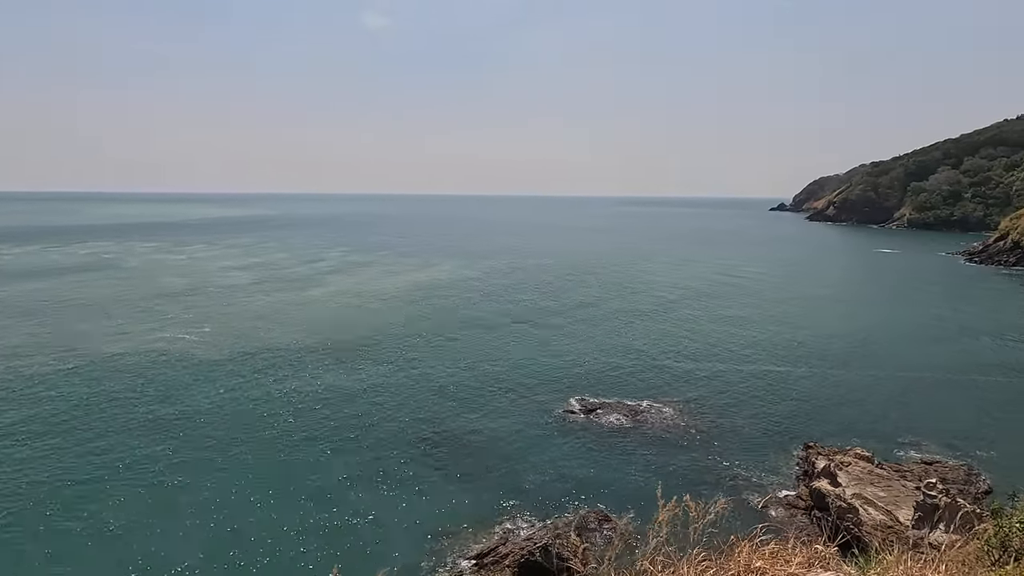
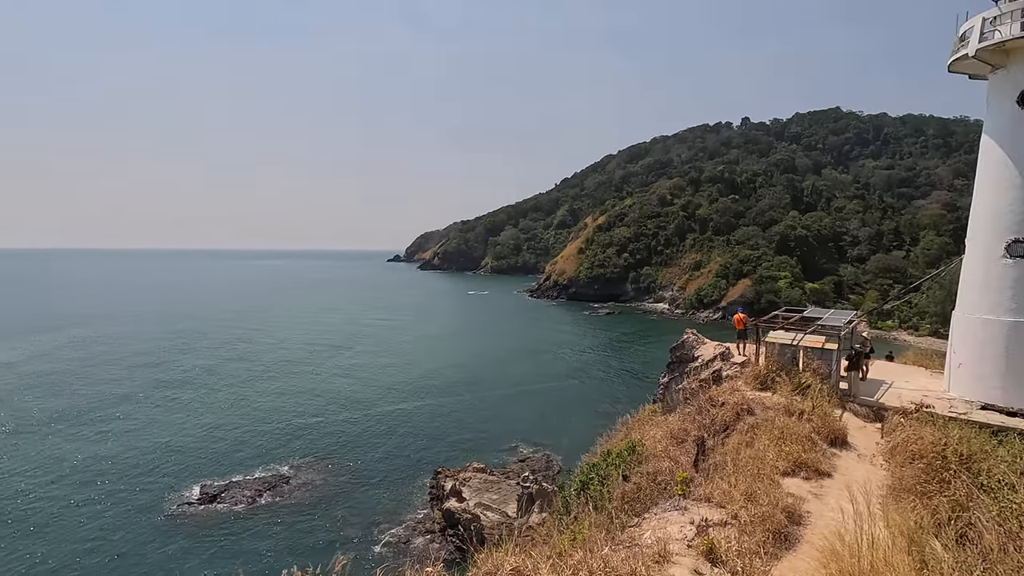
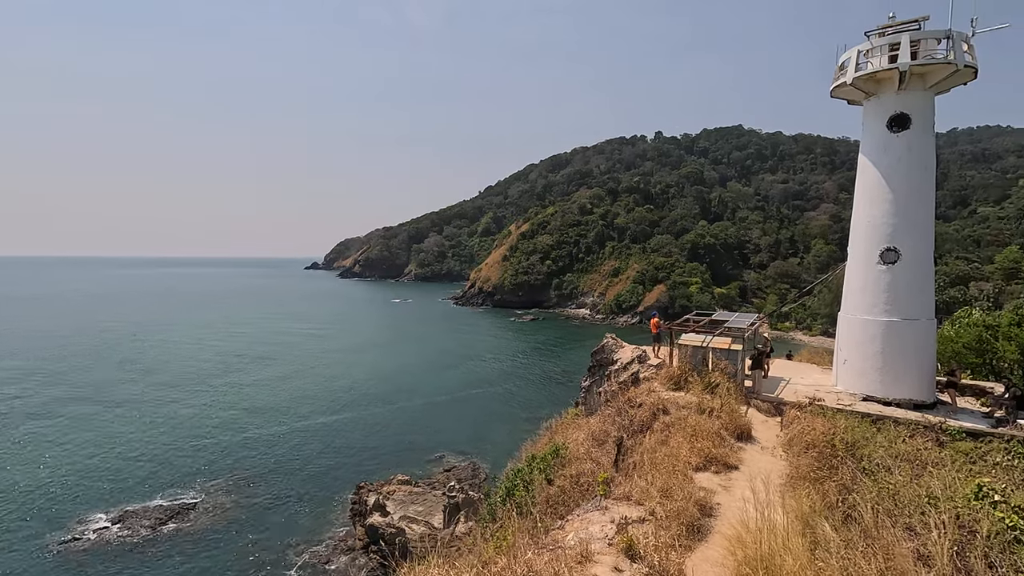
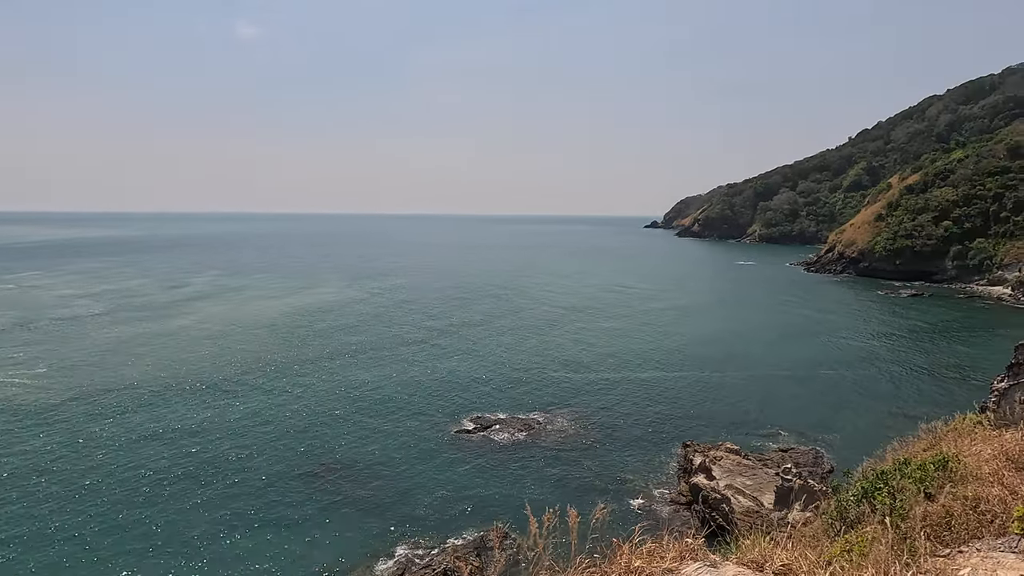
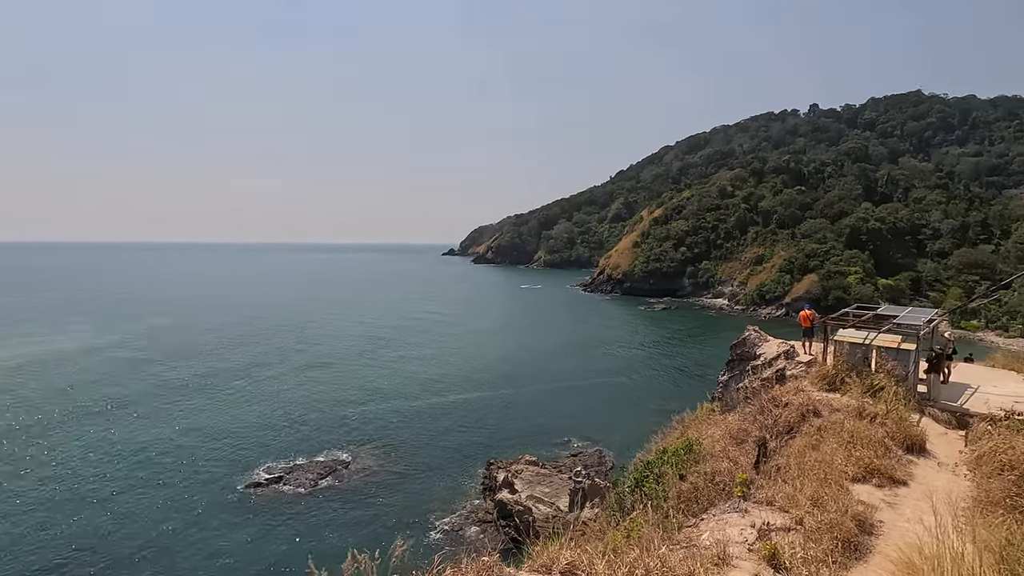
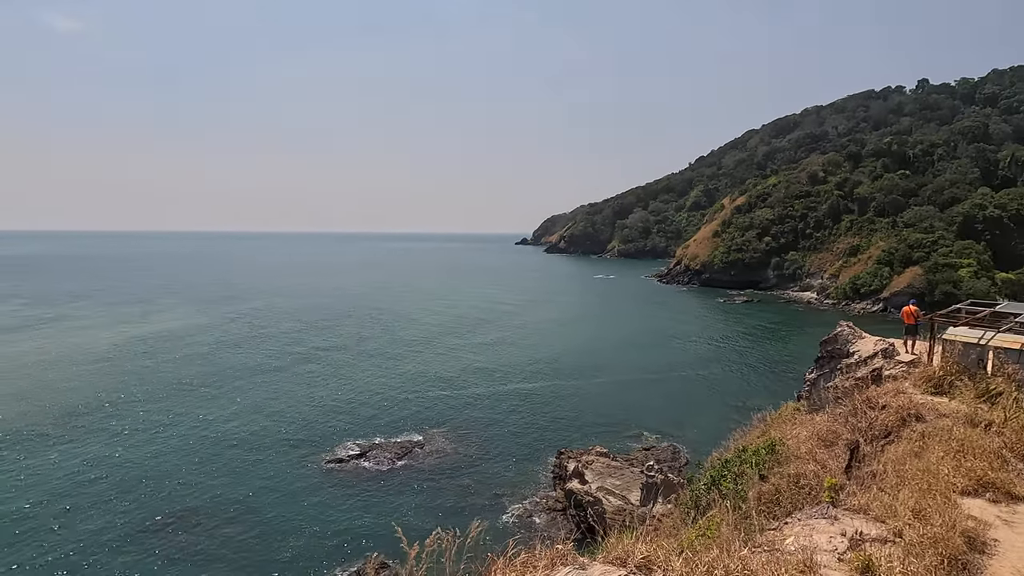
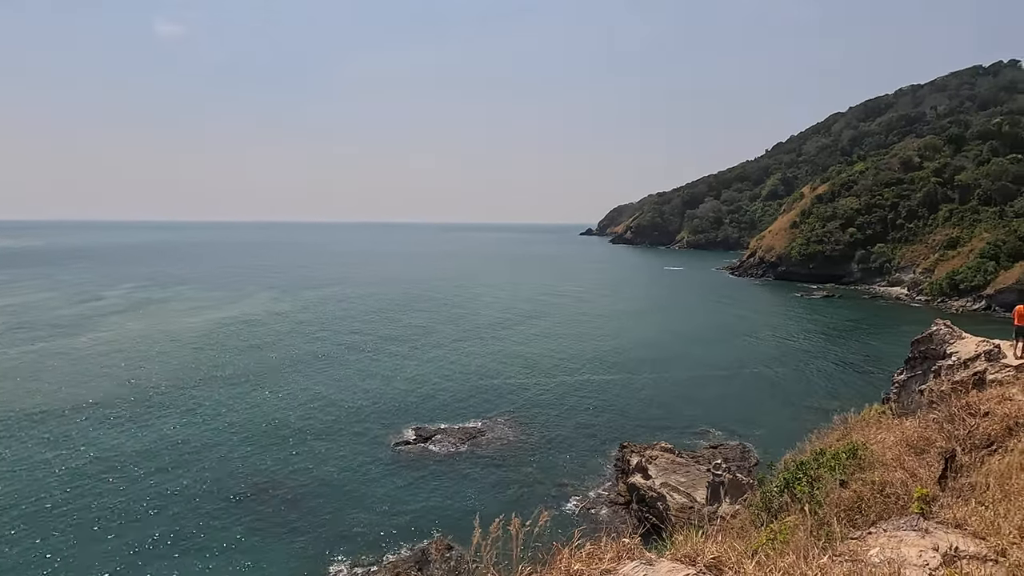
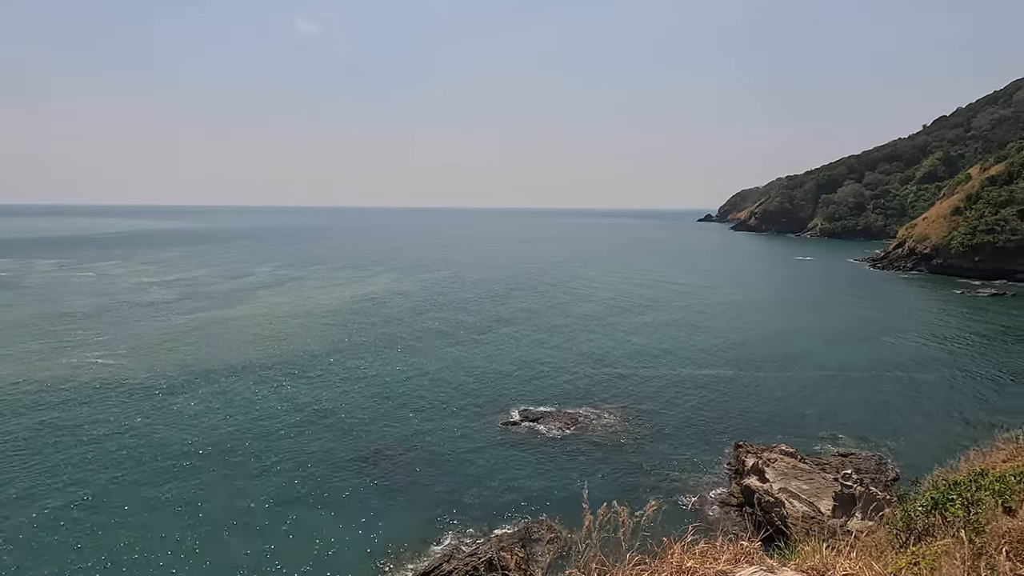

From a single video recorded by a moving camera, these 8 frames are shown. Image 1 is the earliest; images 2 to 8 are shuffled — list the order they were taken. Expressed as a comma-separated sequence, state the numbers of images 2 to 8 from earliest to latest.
8, 4, 7, 6, 5, 2, 3
